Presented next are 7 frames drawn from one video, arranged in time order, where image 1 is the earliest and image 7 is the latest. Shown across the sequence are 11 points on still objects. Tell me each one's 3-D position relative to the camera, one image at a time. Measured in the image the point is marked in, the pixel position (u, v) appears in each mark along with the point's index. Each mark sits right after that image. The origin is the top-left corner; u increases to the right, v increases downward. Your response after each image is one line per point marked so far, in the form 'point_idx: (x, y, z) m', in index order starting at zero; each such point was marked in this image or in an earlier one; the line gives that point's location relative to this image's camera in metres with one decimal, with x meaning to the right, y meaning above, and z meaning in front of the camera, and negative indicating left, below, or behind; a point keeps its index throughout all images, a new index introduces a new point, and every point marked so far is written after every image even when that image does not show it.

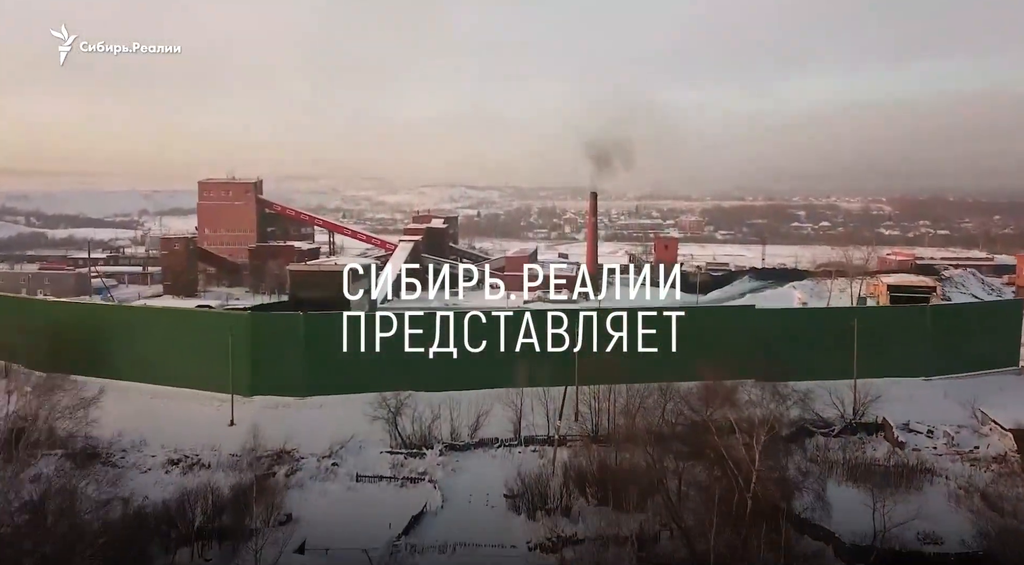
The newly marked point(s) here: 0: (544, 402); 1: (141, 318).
0: (+0.4, -1.3, +8.2) m
1: (-4.6, -0.4, +9.3) m
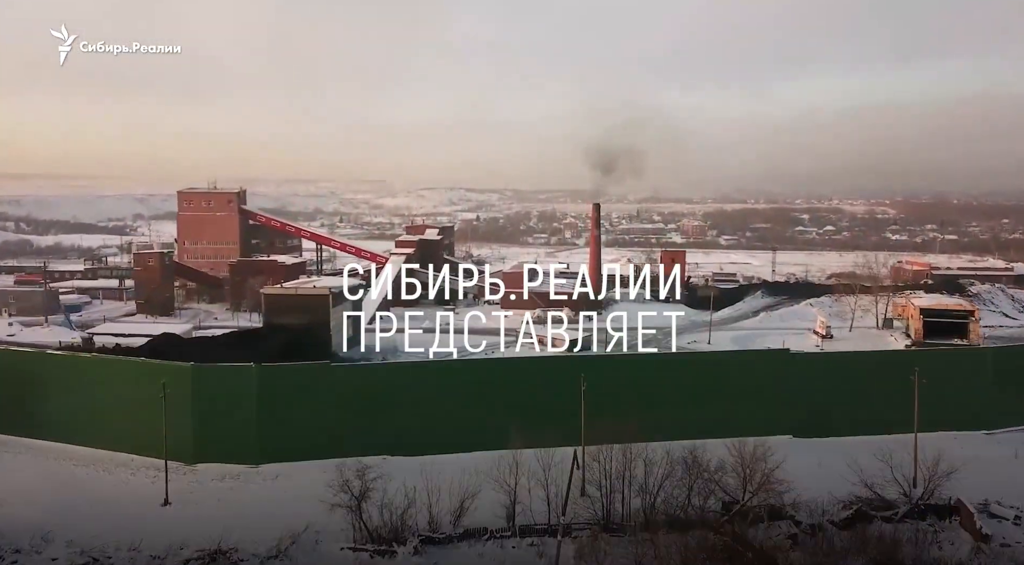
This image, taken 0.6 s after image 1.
0: (+0.3, -1.8, +6.7) m
1: (-4.6, -0.9, +7.9) m
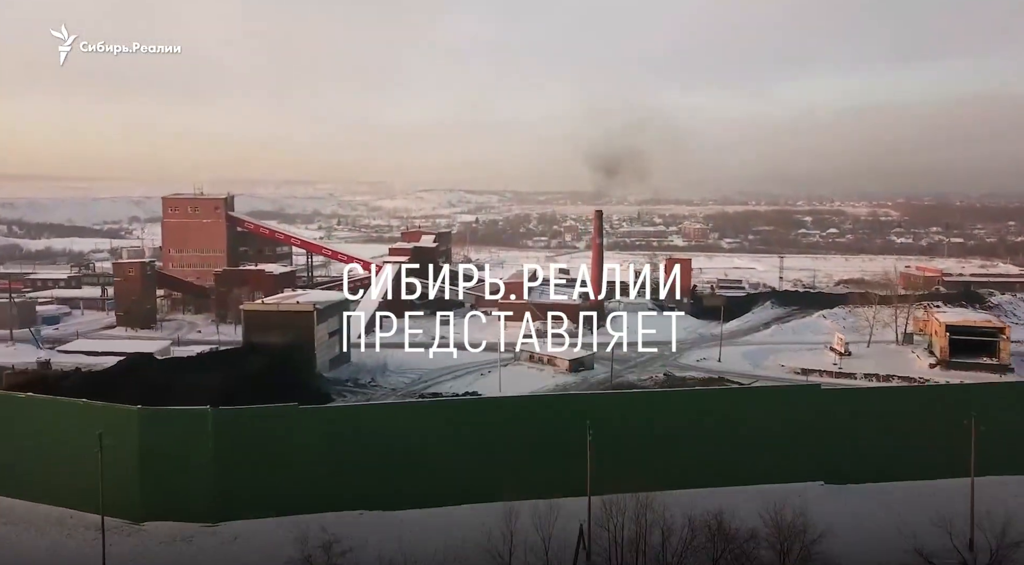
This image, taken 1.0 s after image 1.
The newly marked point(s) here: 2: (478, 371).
0: (+0.2, -2.0, +5.8) m
1: (-4.7, -1.1, +6.9) m
2: (-0.7, -1.7, +14.2) m
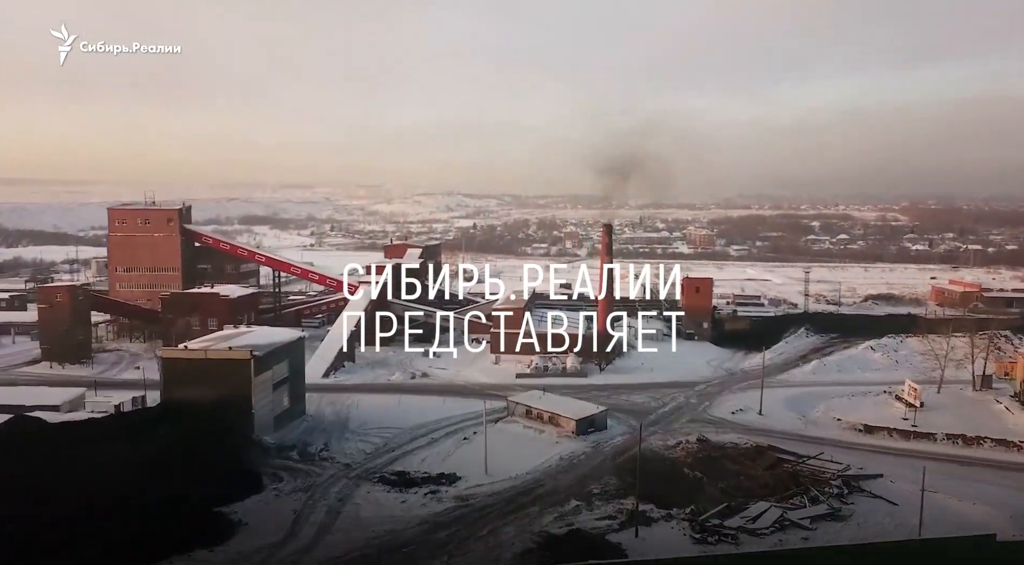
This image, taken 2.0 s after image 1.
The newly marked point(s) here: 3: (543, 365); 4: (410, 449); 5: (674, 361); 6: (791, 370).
0: (+0.1, -2.6, +2.9) m
1: (-4.8, -1.7, +4.0) m
2: (-0.8, -2.3, +11.3) m
3: (+0.6, -1.7, +15.6) m
4: (-1.4, -2.3, +10.6) m
5: (+3.6, -1.8, +16.6) m
6: (+5.8, -1.8, +15.8) m
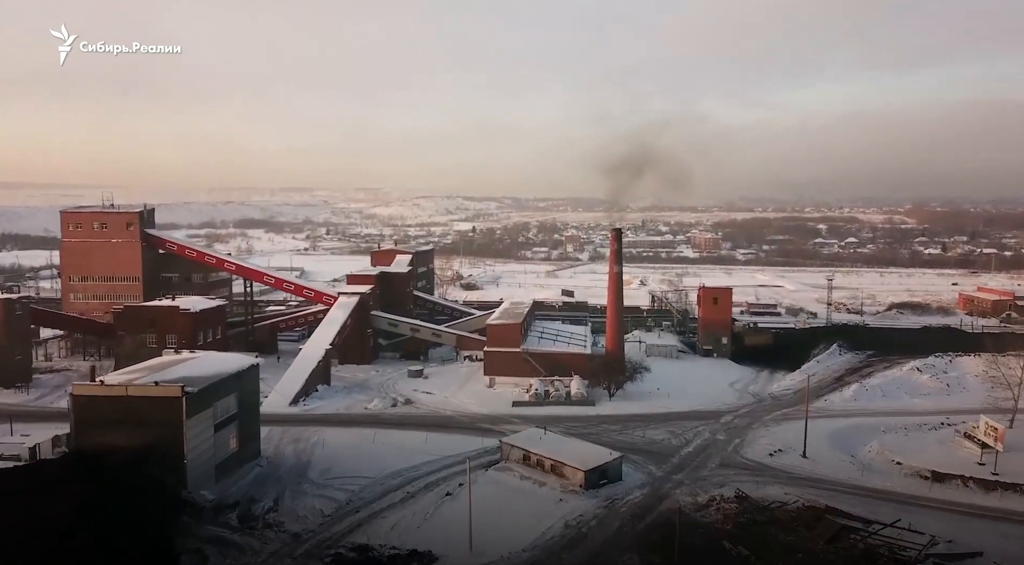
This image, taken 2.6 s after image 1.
0: (+0.1, -2.7, +0.8) m
1: (-4.9, -1.9, +2.0) m
2: (-0.9, -2.5, +9.2) m
3: (+0.6, -2.0, +13.5) m
4: (-1.5, -2.5, +8.6) m
5: (+3.5, -2.0, +14.6) m
6: (+5.7, -2.1, +13.8) m
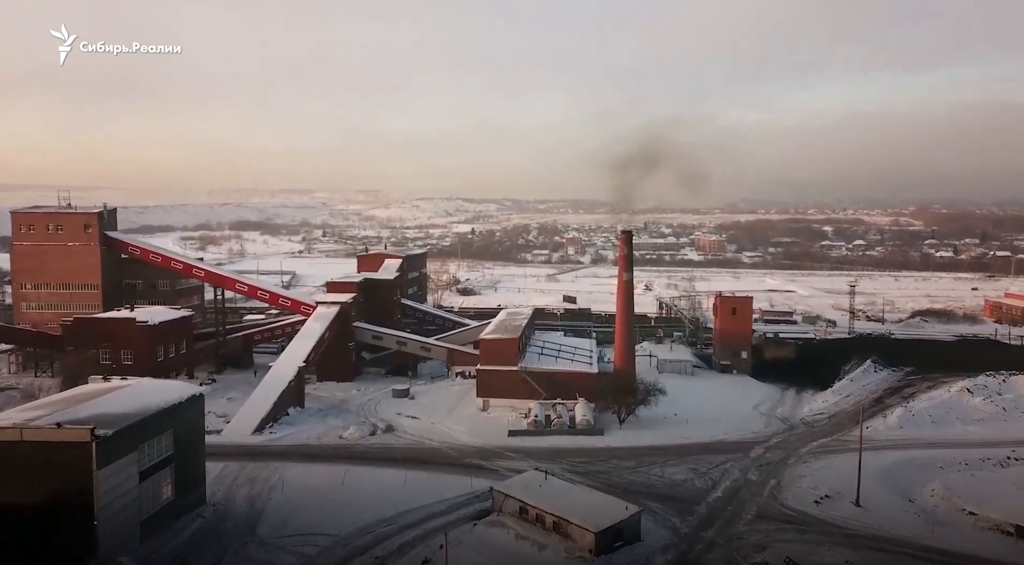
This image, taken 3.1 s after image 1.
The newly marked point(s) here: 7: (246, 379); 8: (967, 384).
0: (0.0, -2.9, -0.9) m
1: (-4.9, -2.0, +0.3) m
2: (-0.9, -2.6, +7.5) m
3: (+0.5, -2.1, +11.8) m
4: (-1.6, -2.7, +6.9) m
5: (+3.4, -2.2, +12.9) m
6: (+5.7, -2.2, +12.0) m
7: (-5.7, -2.0, +16.1) m
8: (+7.9, -1.7, +13.1) m
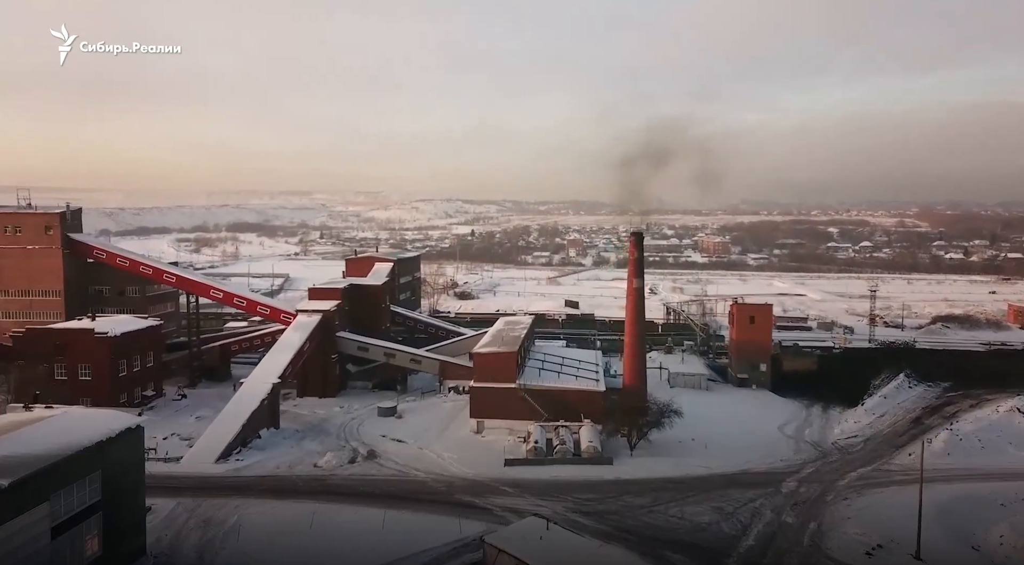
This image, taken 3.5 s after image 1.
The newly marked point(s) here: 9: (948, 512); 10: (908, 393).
0: (-0.1, -3.0, -2.2) m
1: (-5.0, -2.1, -1.1) m
2: (-1.0, -2.7, +6.2) m
3: (+0.5, -2.2, +10.5) m
4: (-1.6, -2.8, +5.5) m
5: (+3.4, -2.3, +11.5) m
6: (+5.6, -2.3, +10.7) m
7: (-5.7, -2.2, +14.8) m
8: (+7.9, -1.9, +11.7) m
9: (+4.8, -2.5, +8.4) m
10: (+6.9, -1.9, +13.2) m
